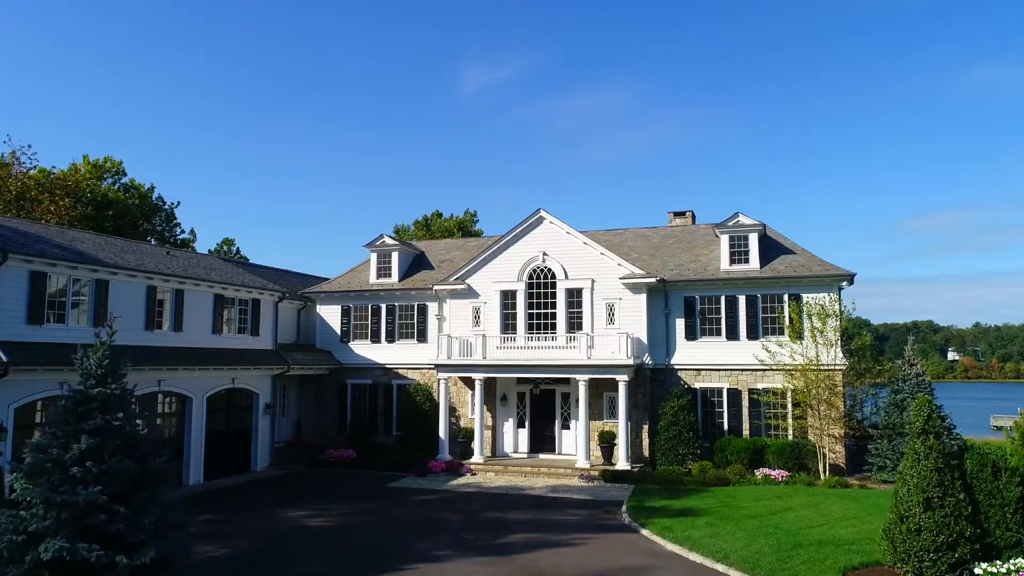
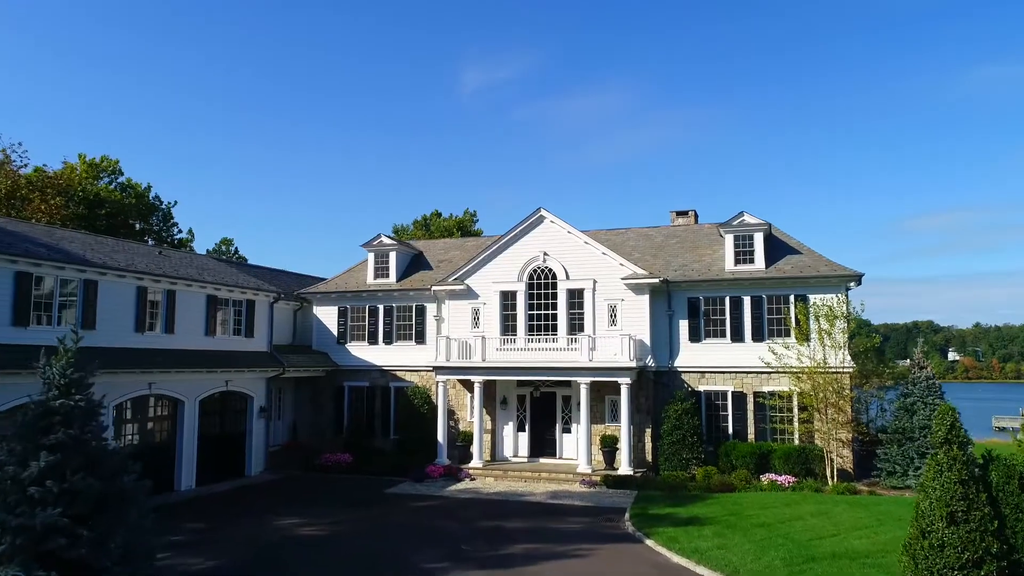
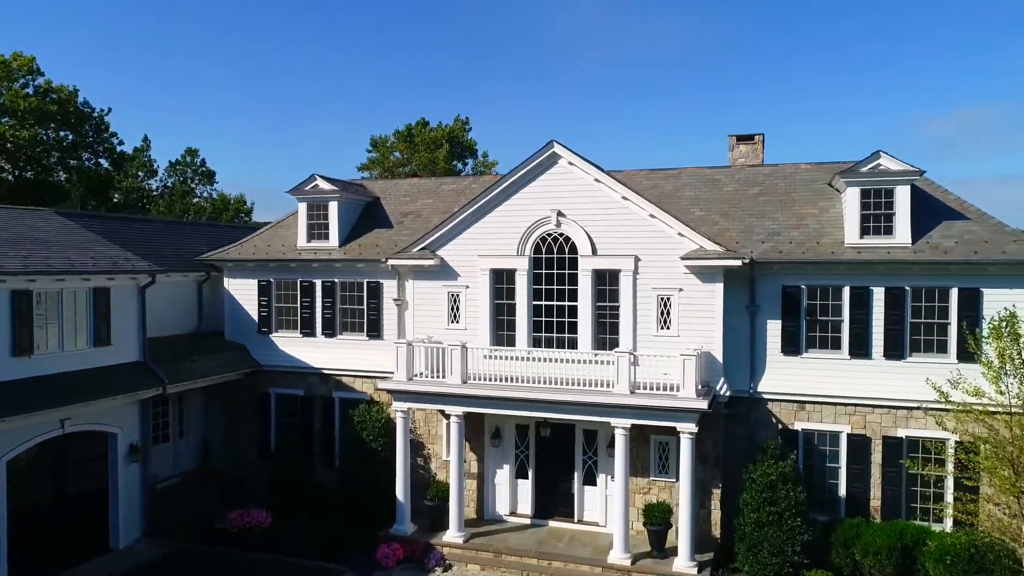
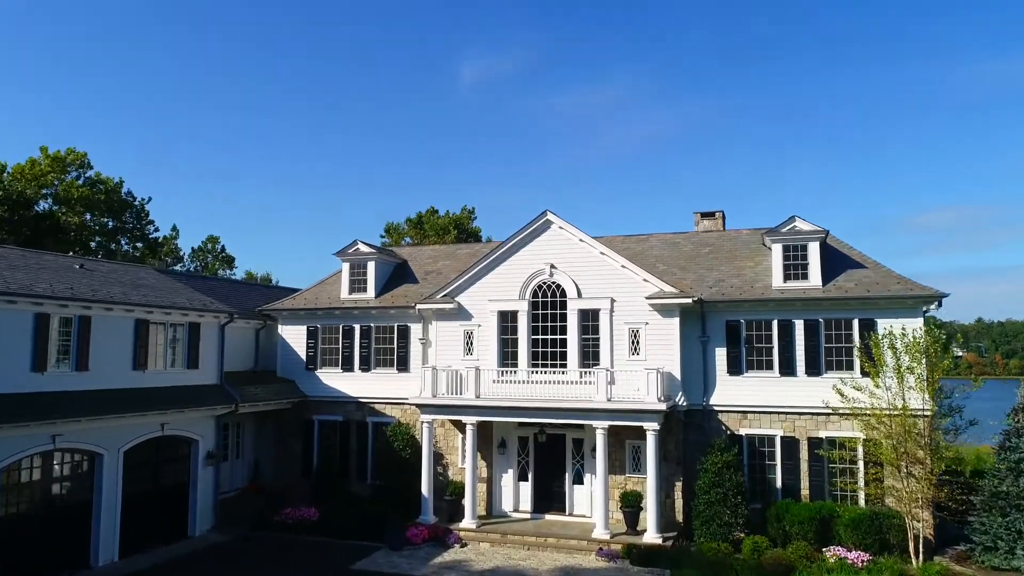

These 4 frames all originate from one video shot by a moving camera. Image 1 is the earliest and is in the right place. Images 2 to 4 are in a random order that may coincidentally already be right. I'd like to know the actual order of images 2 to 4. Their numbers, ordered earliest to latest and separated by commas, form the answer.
2, 4, 3
